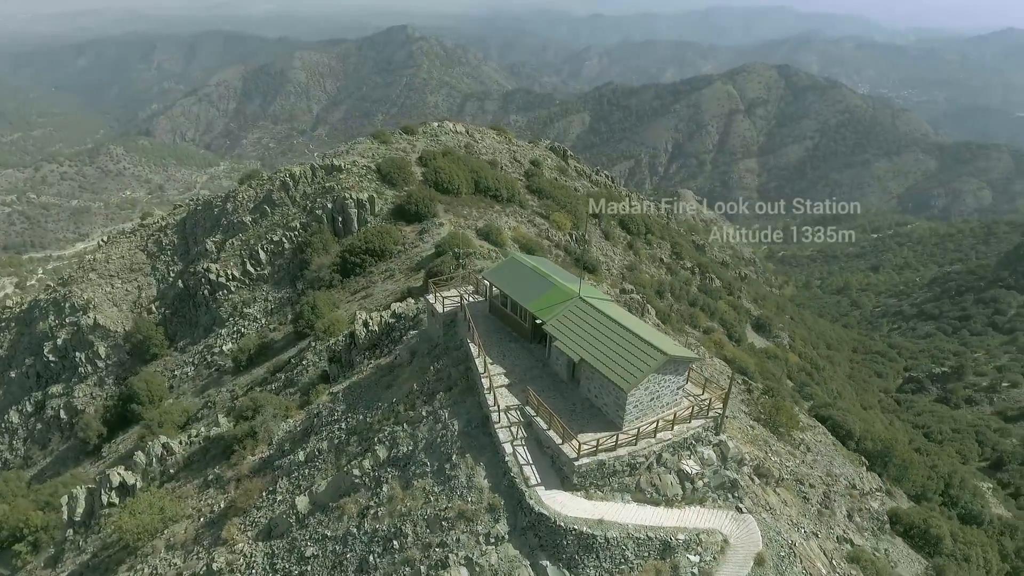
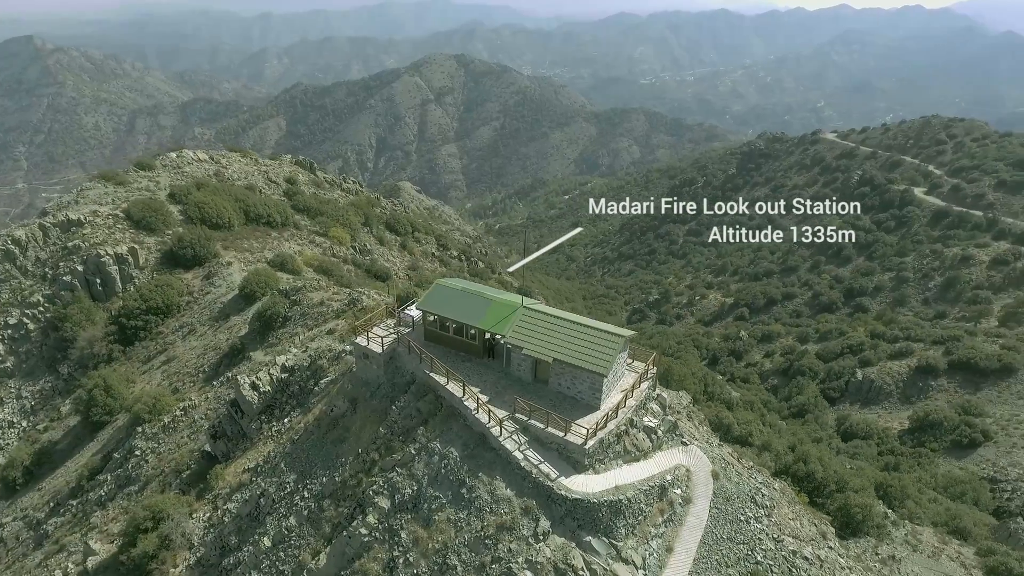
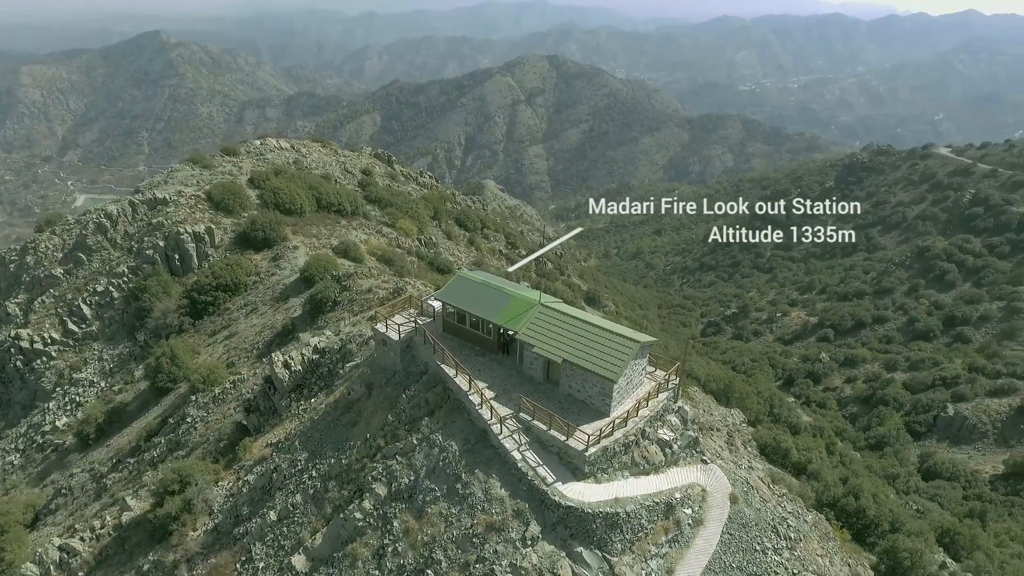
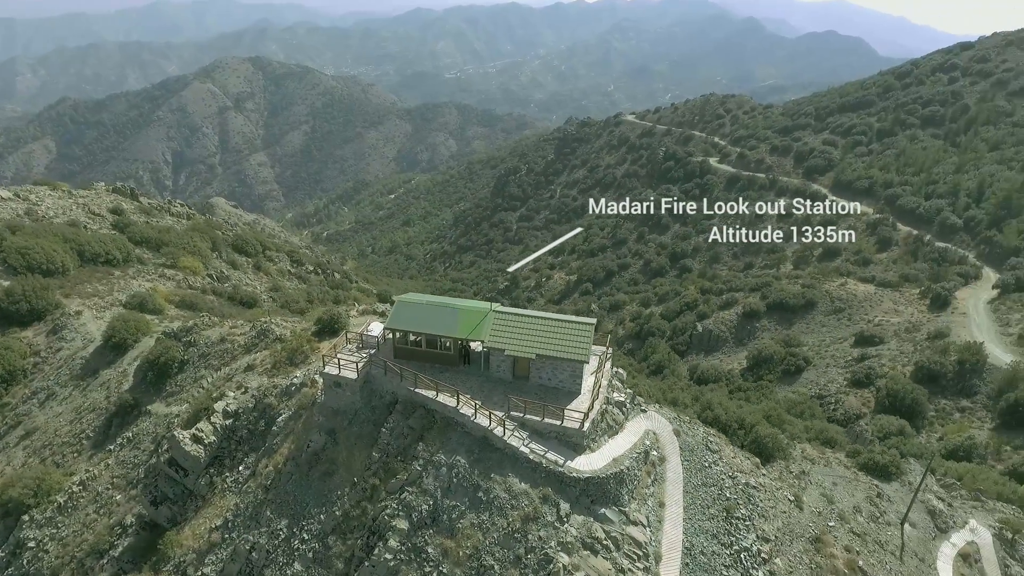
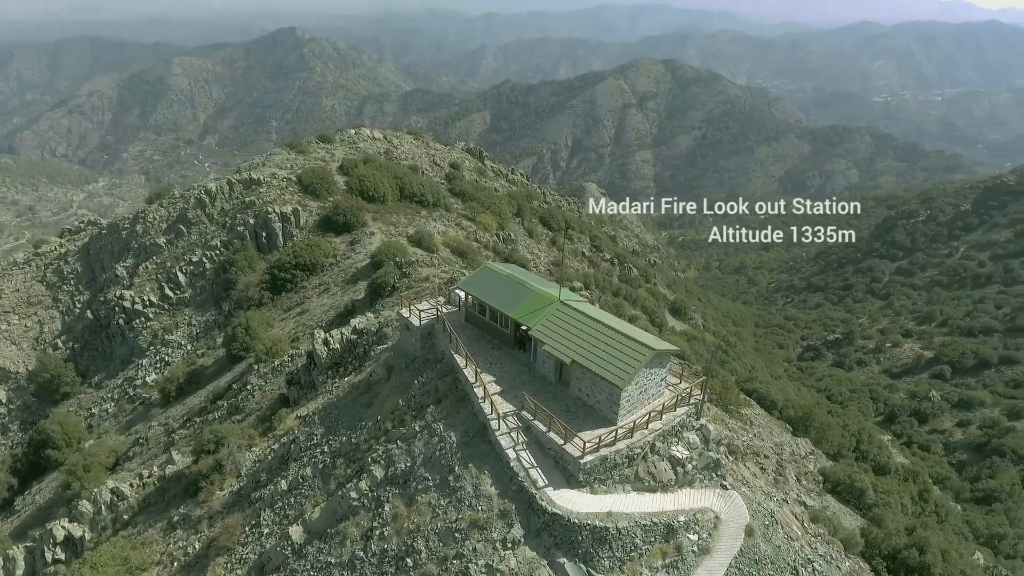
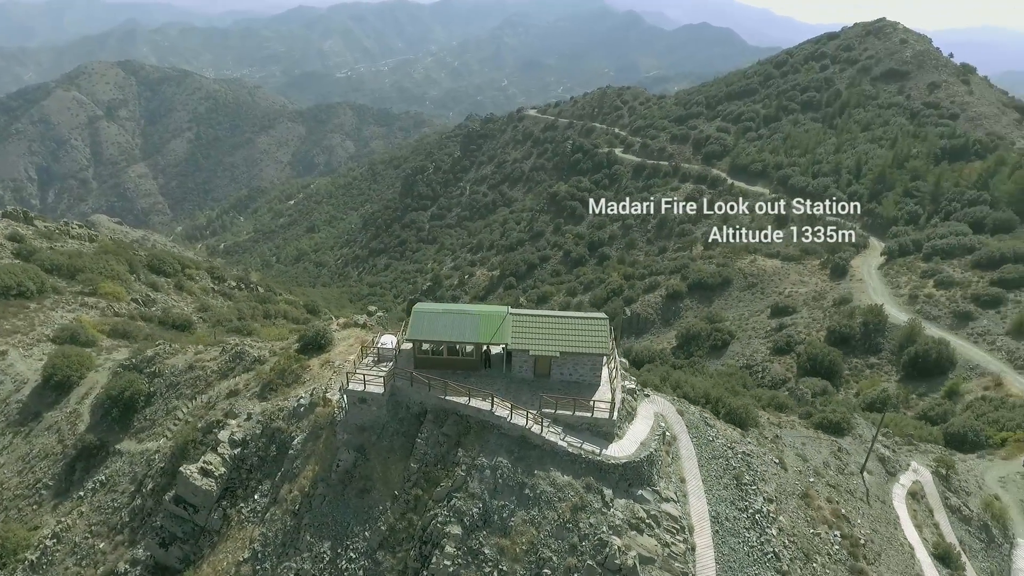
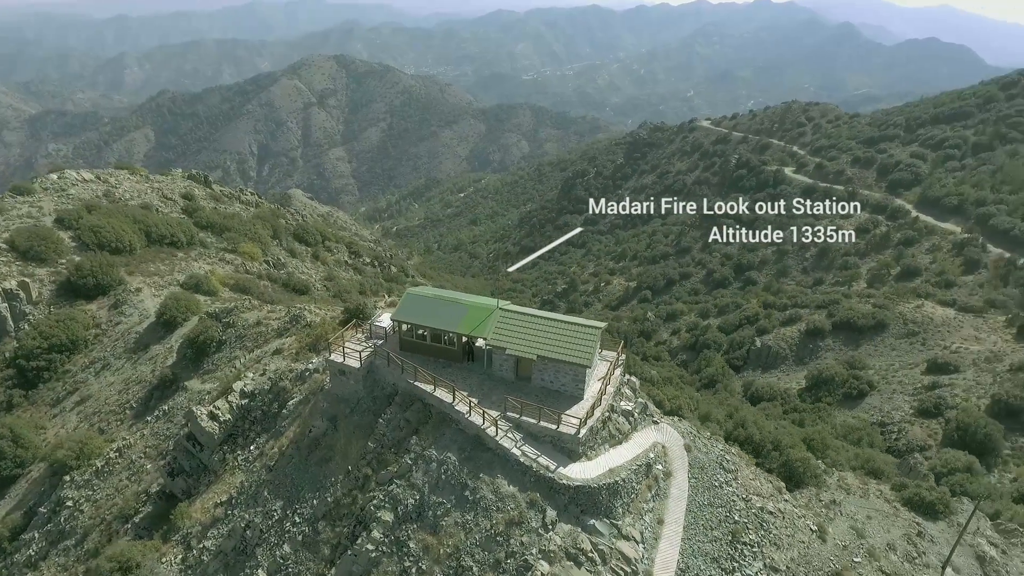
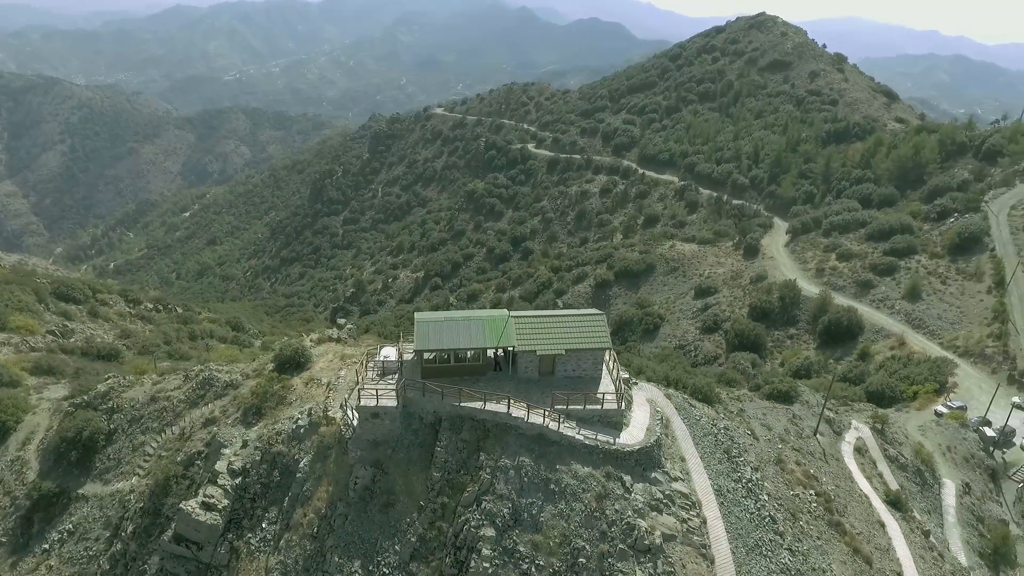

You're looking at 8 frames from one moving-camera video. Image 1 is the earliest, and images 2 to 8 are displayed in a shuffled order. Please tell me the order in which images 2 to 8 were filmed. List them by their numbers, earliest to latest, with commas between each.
5, 3, 2, 7, 4, 6, 8
